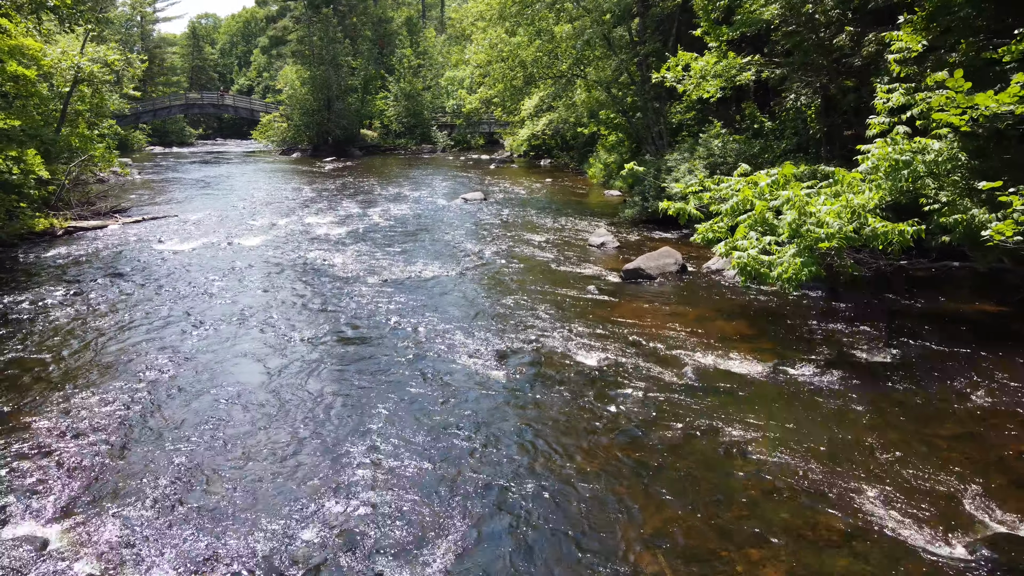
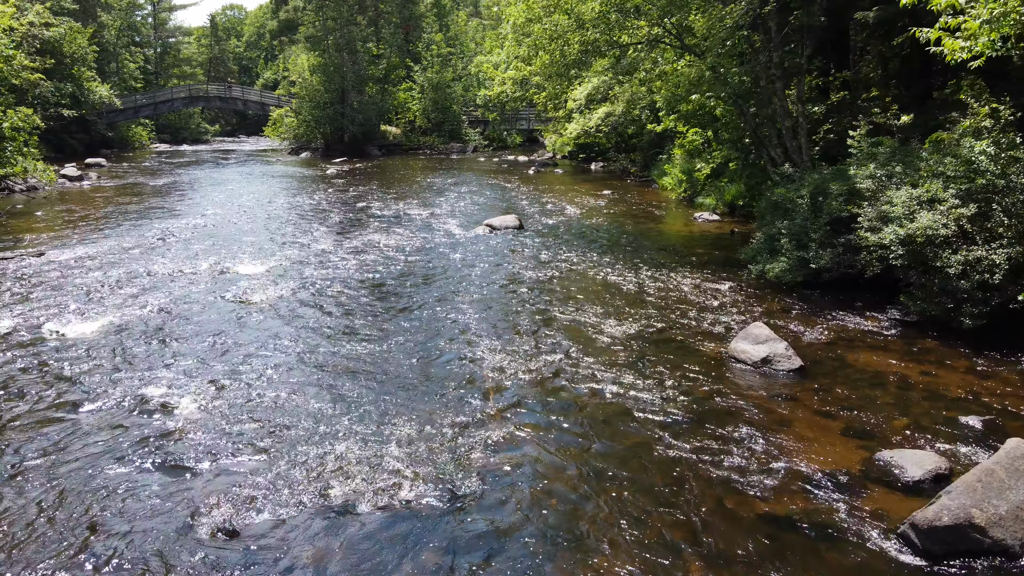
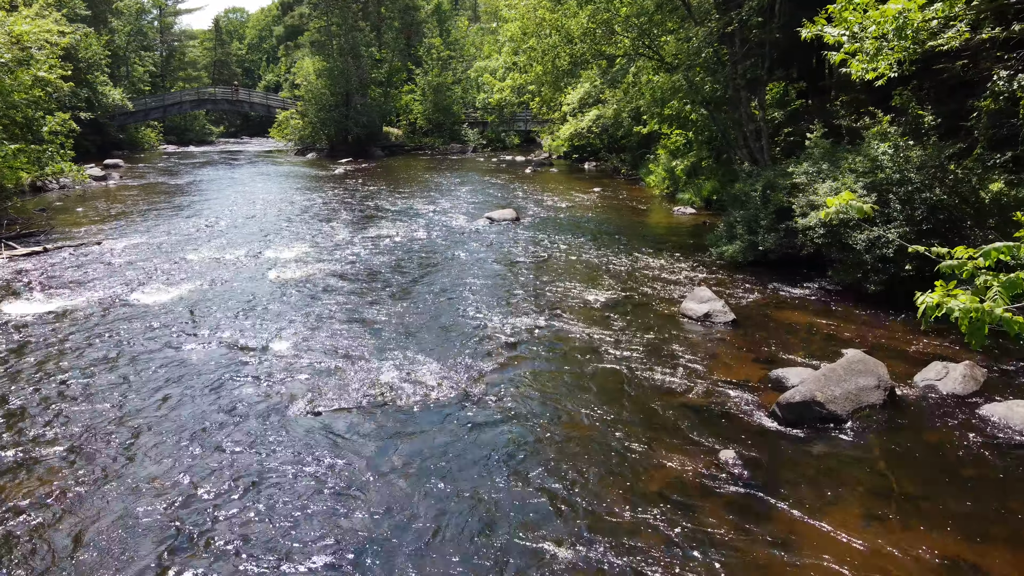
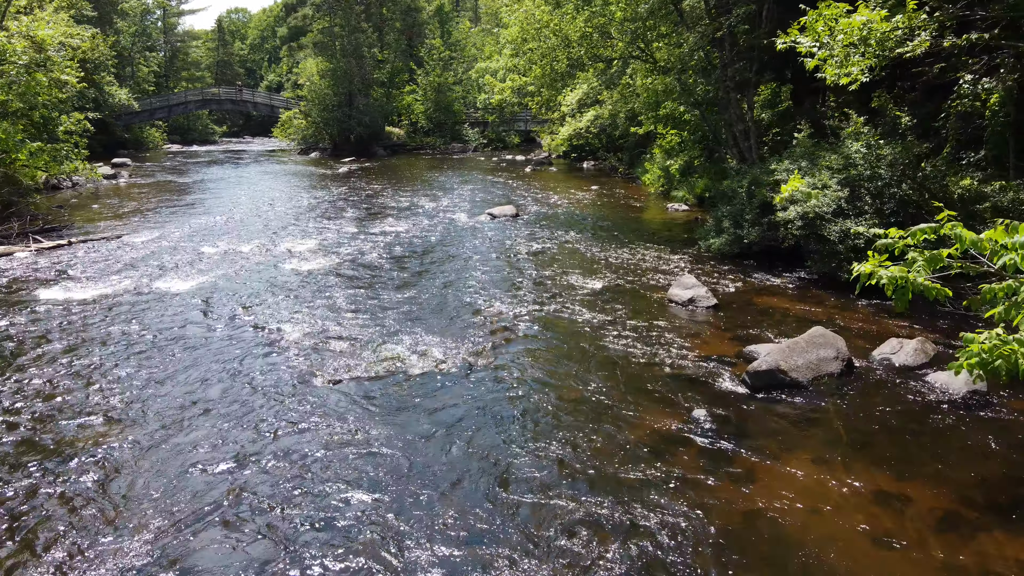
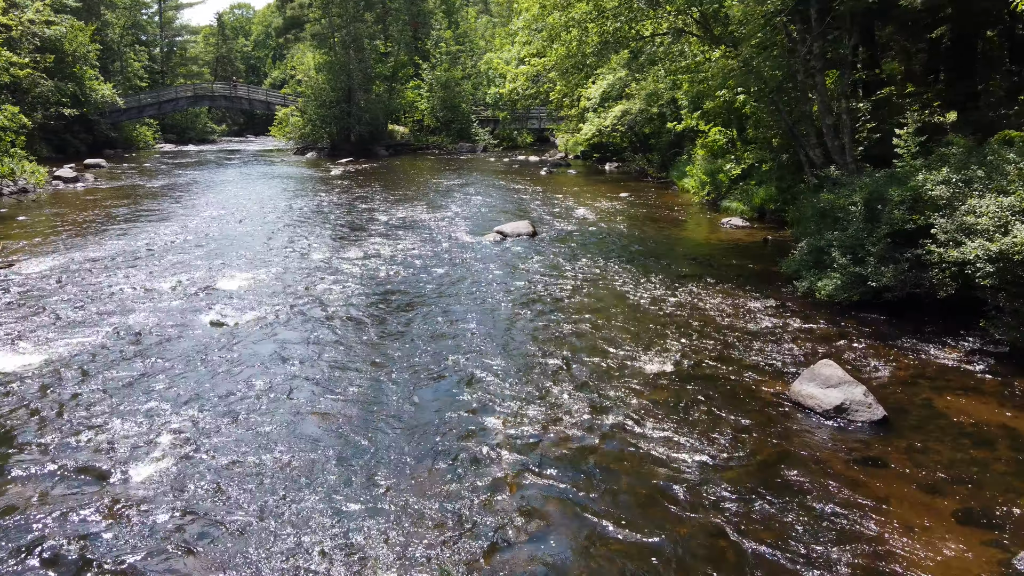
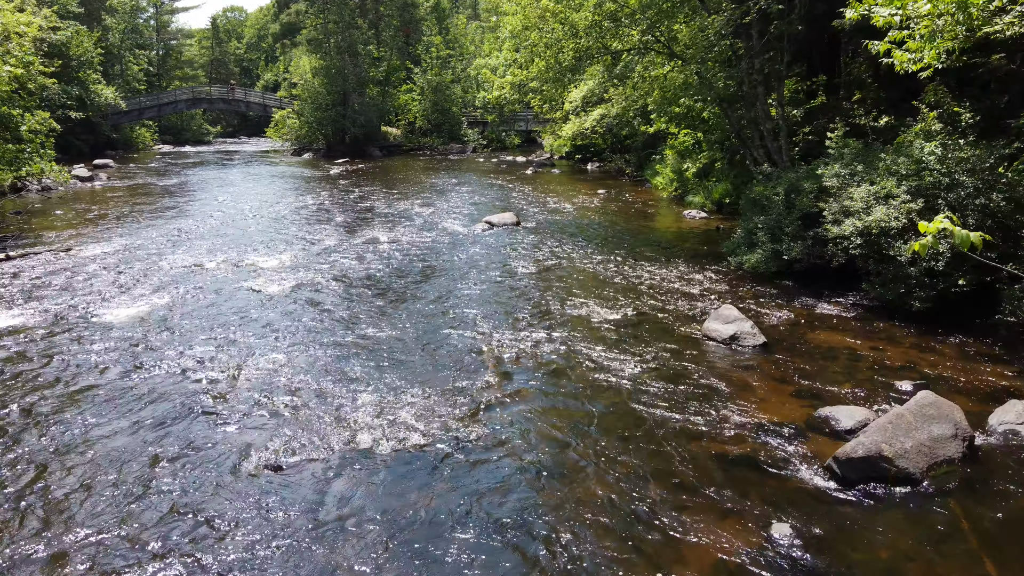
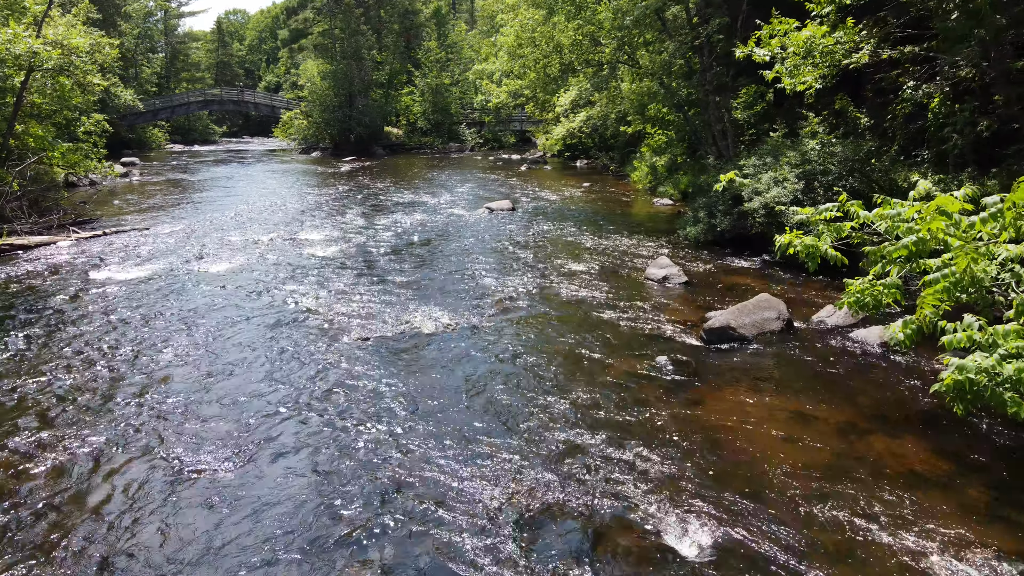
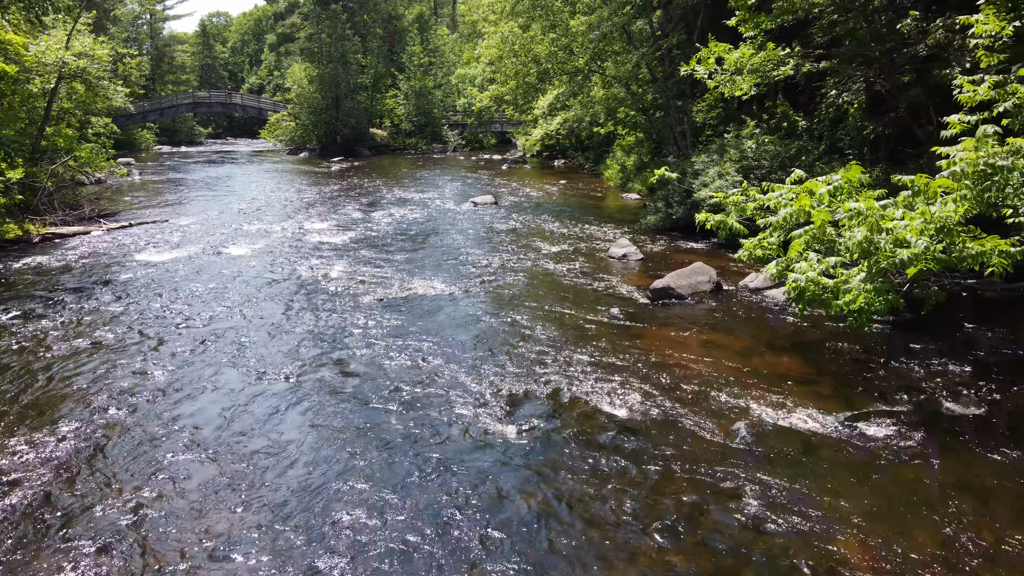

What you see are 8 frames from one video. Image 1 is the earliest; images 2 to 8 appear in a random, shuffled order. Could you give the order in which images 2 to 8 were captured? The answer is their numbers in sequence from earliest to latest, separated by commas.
8, 7, 4, 3, 6, 2, 5
